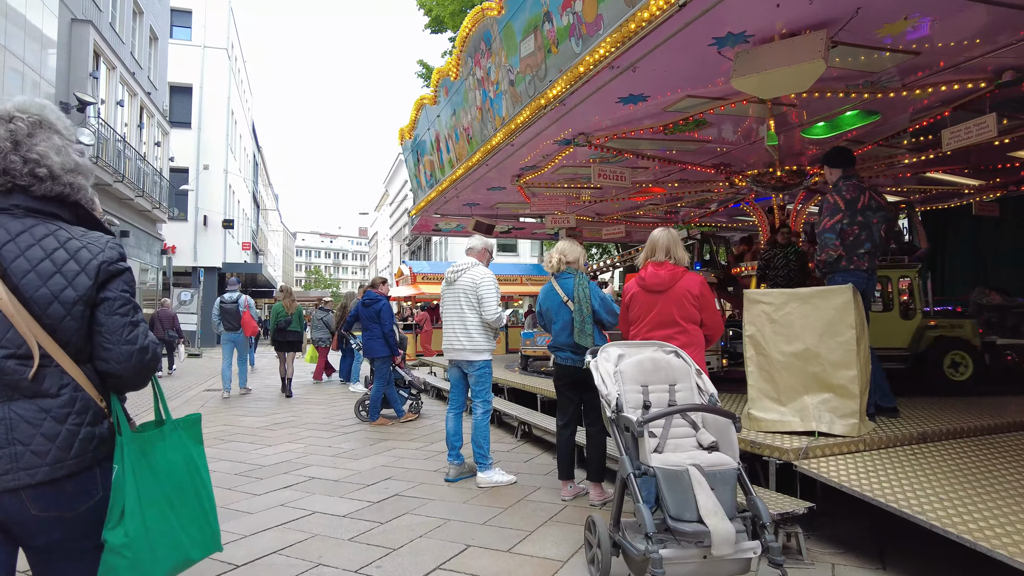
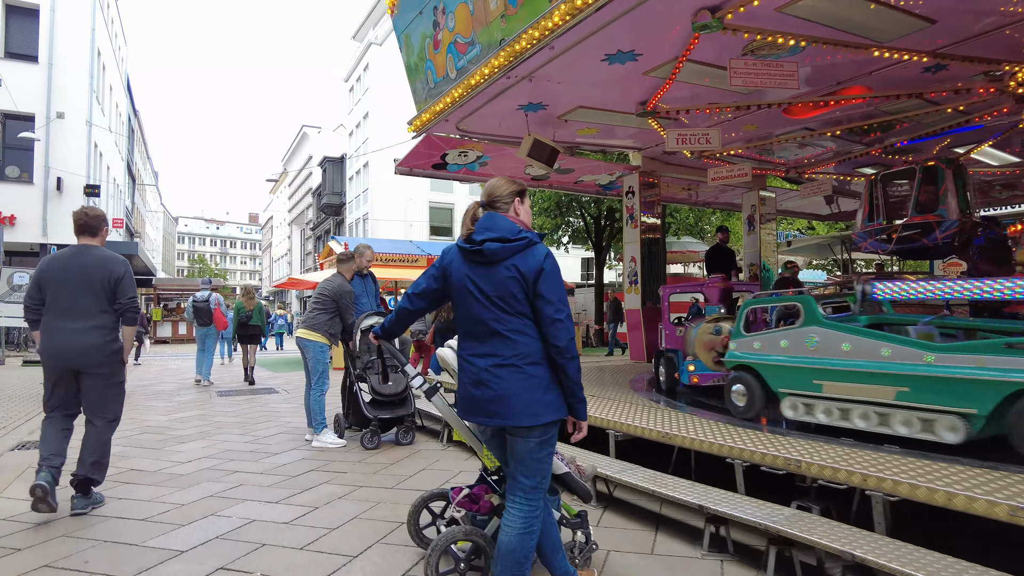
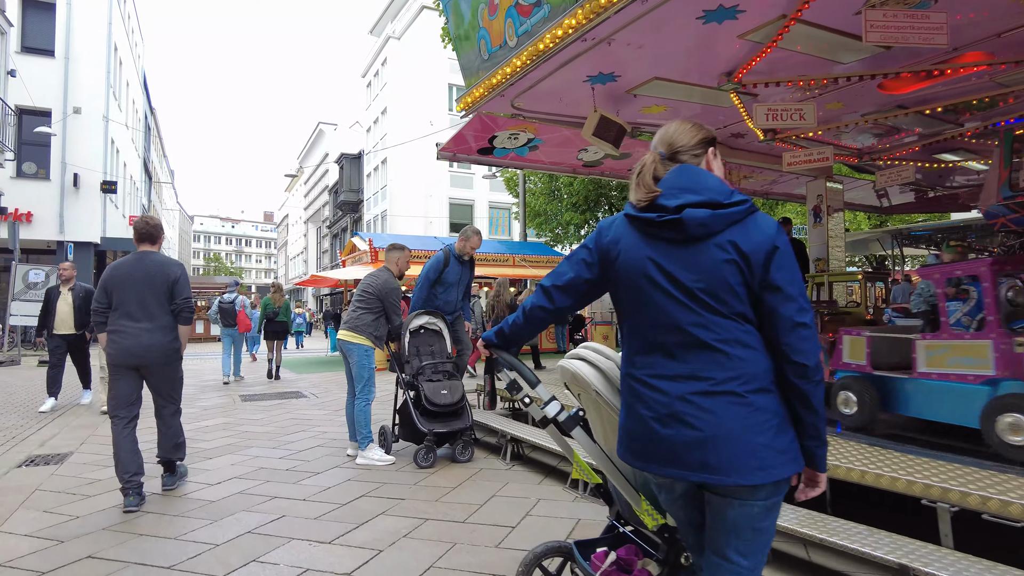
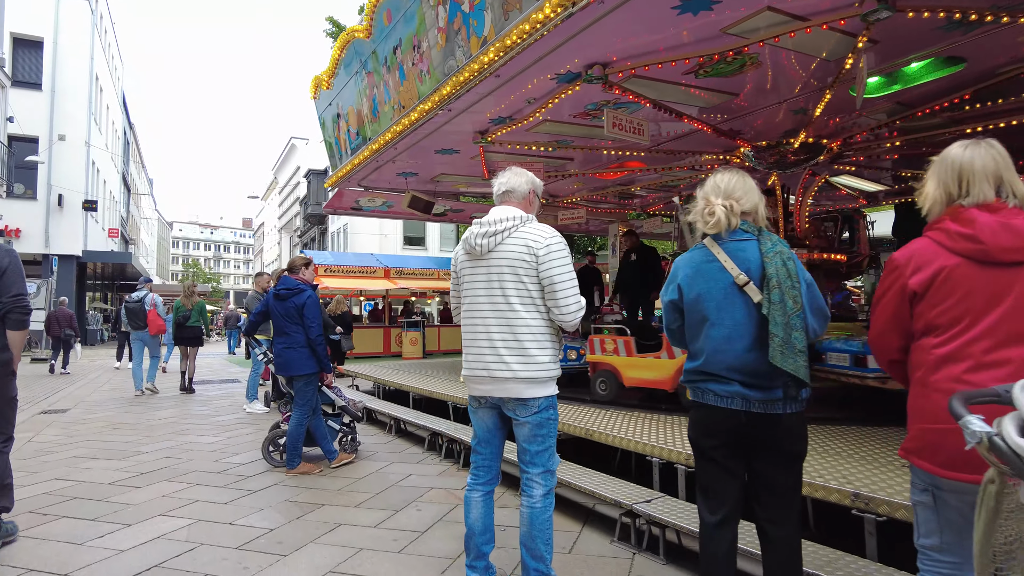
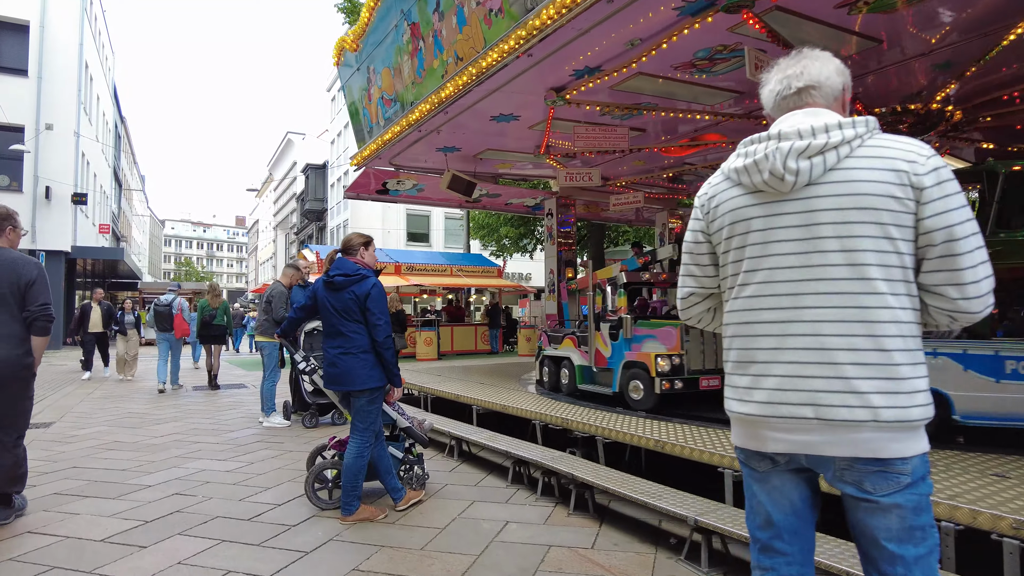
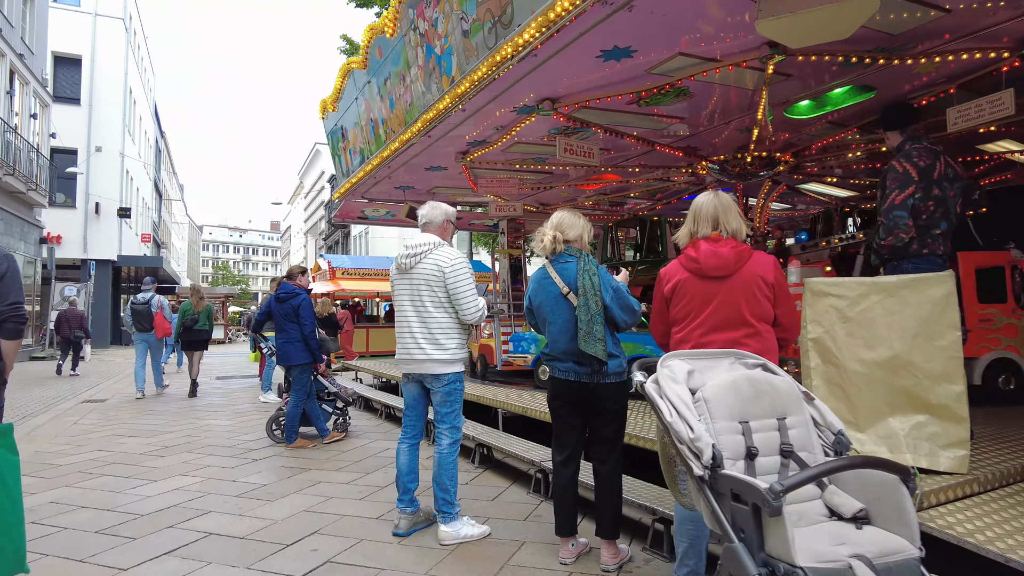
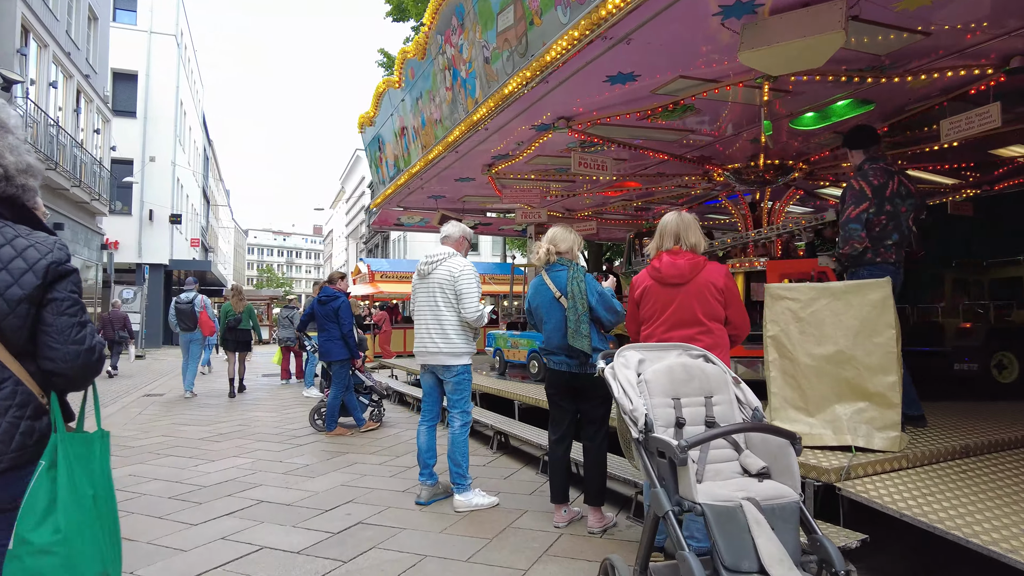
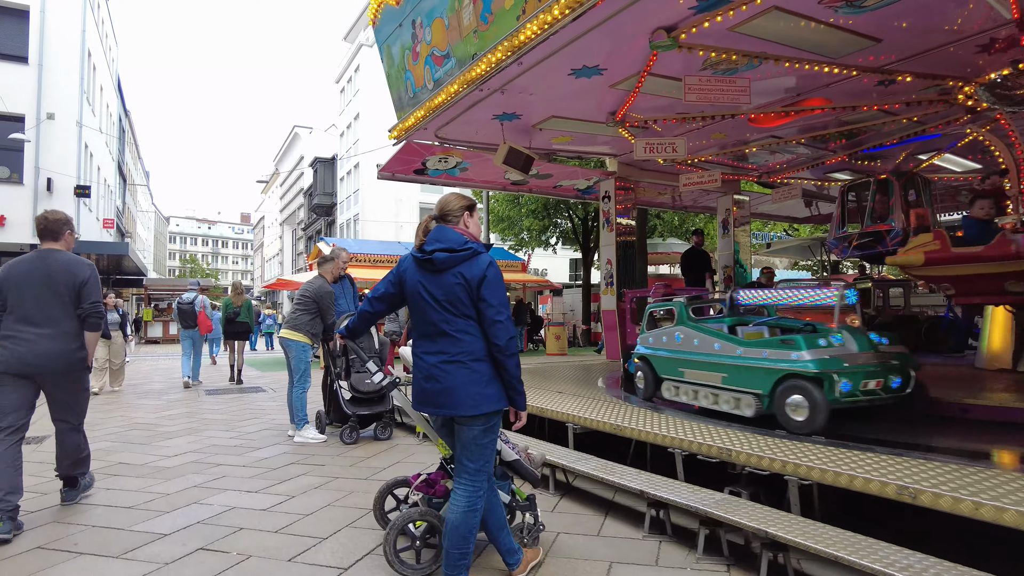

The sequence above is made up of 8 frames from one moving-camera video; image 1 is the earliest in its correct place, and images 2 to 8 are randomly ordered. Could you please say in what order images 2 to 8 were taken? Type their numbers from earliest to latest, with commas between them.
7, 6, 4, 5, 8, 2, 3
